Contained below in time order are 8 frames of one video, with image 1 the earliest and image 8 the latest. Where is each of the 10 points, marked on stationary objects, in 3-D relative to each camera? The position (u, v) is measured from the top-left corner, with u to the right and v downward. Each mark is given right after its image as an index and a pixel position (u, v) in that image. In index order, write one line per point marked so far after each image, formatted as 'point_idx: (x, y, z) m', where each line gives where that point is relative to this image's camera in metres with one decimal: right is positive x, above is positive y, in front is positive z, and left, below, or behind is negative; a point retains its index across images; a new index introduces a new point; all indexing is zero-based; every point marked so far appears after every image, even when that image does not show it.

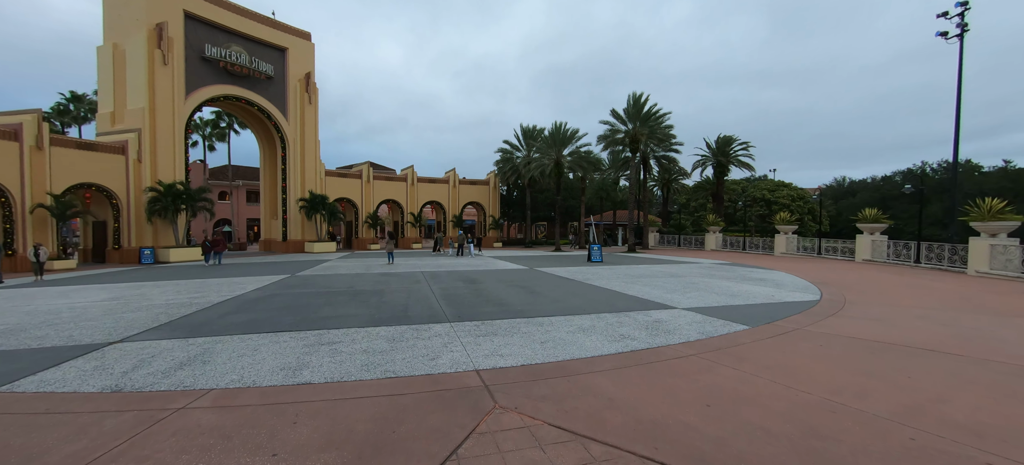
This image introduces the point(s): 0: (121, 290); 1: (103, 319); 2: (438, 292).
0: (-11.6, -1.7, +11.9) m
1: (-7.9, -1.7, +7.6) m
2: (-2.0, -1.6, +11.0) m
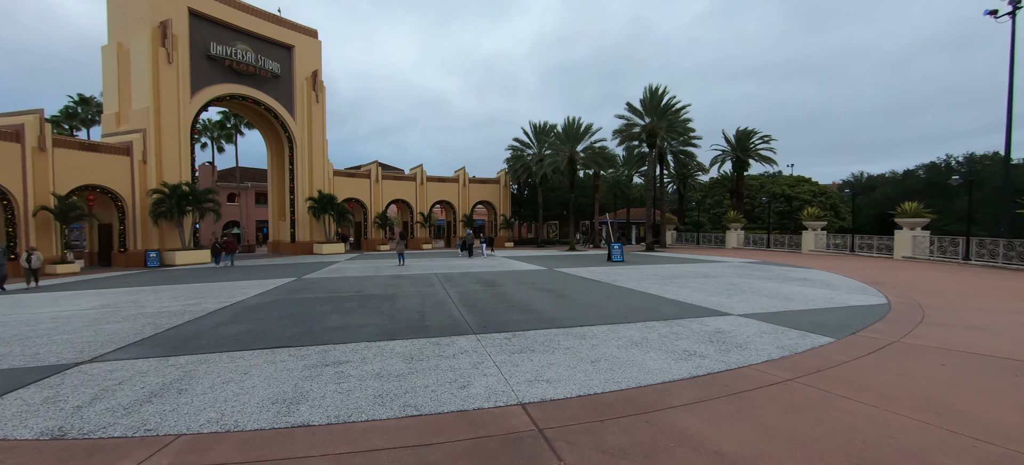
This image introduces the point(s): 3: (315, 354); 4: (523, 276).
0: (-10.9, -1.8, +11.0) m
1: (-7.3, -1.7, +6.7) m
2: (-1.4, -1.6, +10.0) m
3: (-2.5, -1.6, +5.2) m
4: (+0.4, -1.5, +14.1) m
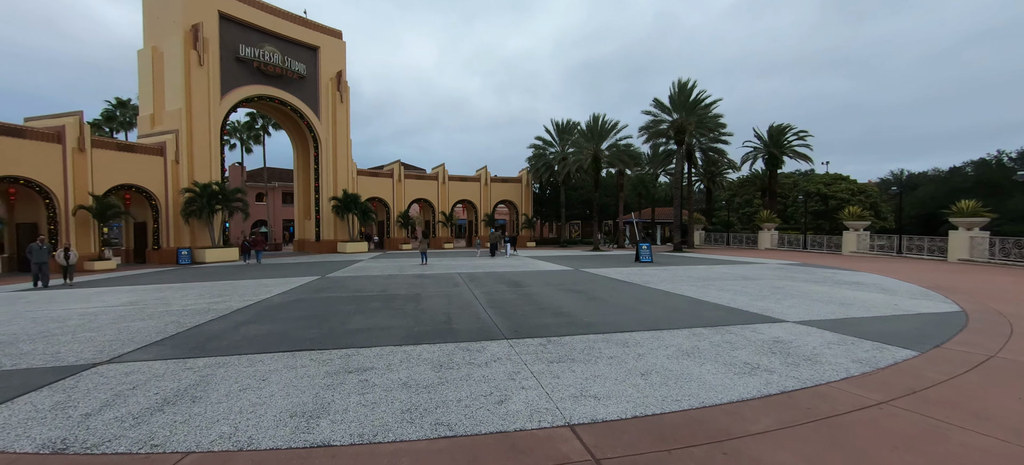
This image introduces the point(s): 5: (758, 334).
0: (-10.2, -1.7, +11.1) m
1: (-6.8, -1.6, +6.6) m
2: (-0.7, -1.6, +9.5) m
3: (-2.1, -1.5, +4.8) m
4: (+1.3, -1.5, +13.6) m
5: (+3.7, -1.5, +6.0) m
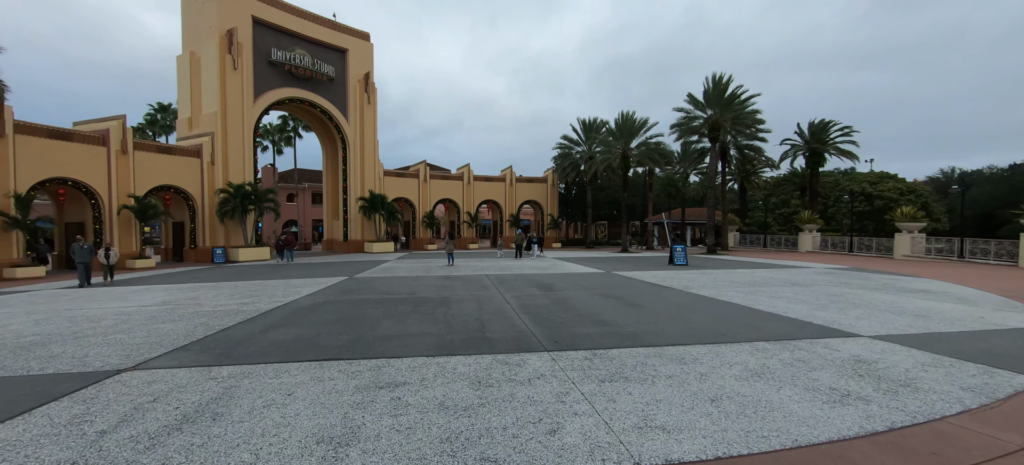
0: (-9.3, -1.7, +11.2) m
1: (-6.2, -1.6, +6.5) m
2: (0.0, -1.6, +9.1) m
3: (-1.6, -1.5, +4.4) m
4: (+2.3, -1.5, +13.0) m
5: (+4.2, -1.6, +5.3) m
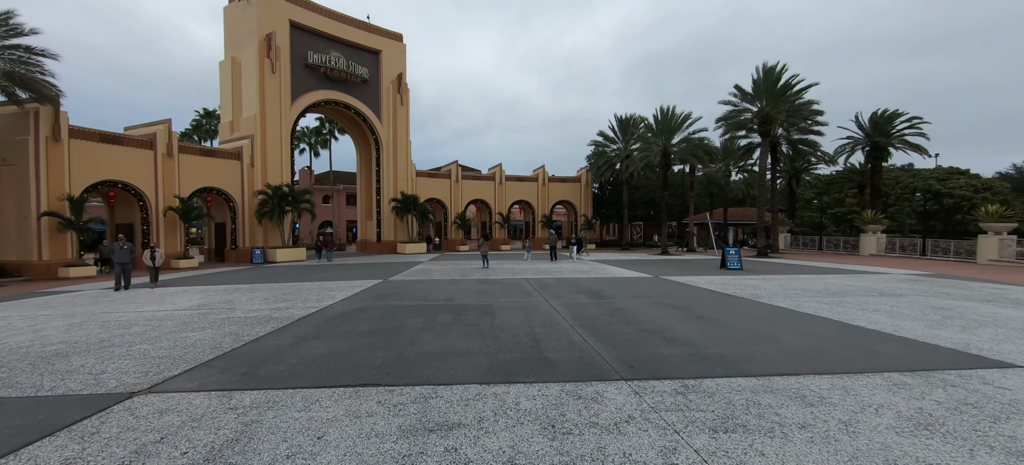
0: (-8.1, -1.7, +10.9) m
1: (-5.3, -1.6, +6.0) m
2: (+1.1, -1.6, +8.1) m
3: (-0.9, -1.6, +3.6) m
4: (+3.6, -1.6, +11.9) m
5: (+5.0, -1.6, +4.0) m
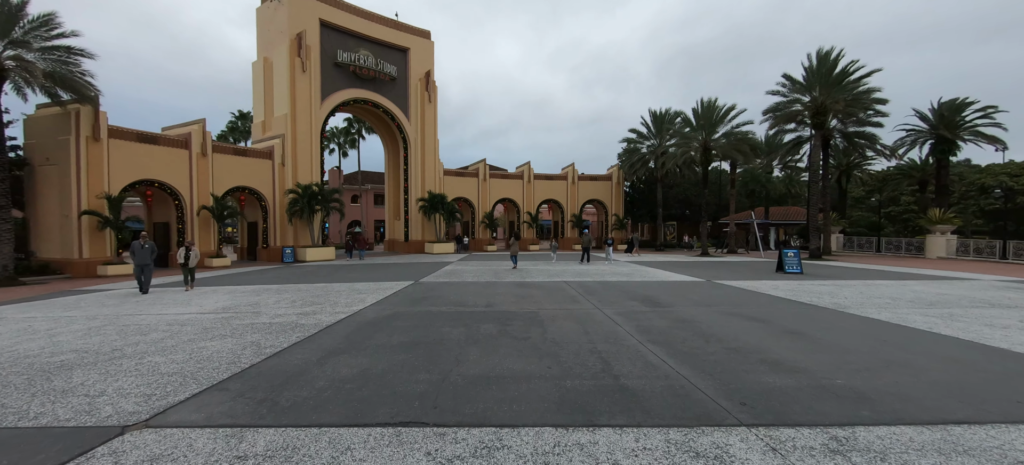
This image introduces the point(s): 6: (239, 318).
0: (-7.0, -1.7, +10.4) m
1: (-4.5, -1.6, +5.3) m
2: (+2.0, -1.6, +7.1) m
3: (-0.2, -1.5, +2.7) m
4: (+4.7, -1.6, +10.7) m
5: (+5.6, -1.6, +2.7) m
6: (-5.2, -1.6, +7.6) m
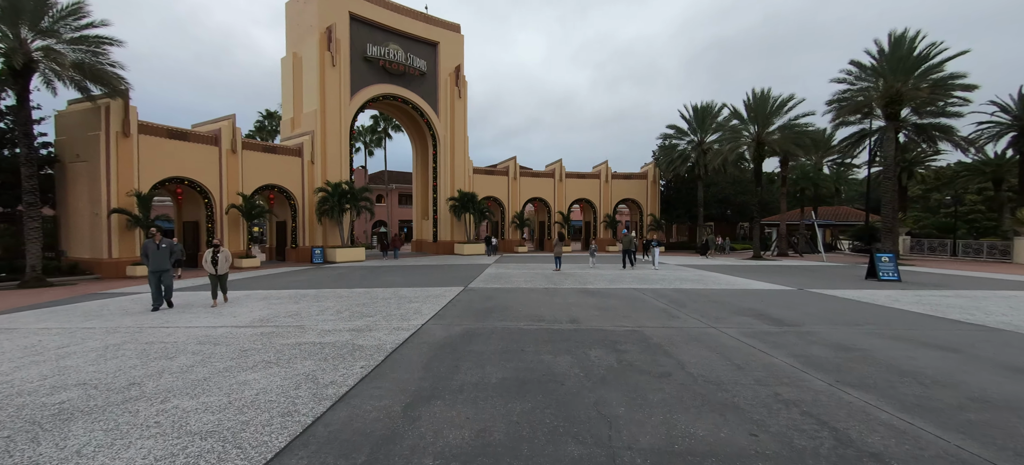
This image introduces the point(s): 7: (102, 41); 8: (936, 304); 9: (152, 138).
0: (-5.3, -1.6, +9.1) m
1: (-3.0, -1.6, +4.0) m
2: (+3.5, -1.6, +5.4) m
3: (+1.1, -1.5, +1.1) m
4: (+6.4, -1.6, +9.0) m
5: (+7.0, -1.6, +1.0) m
6: (-3.6, -1.6, +6.3) m
7: (-16.5, +7.7, +16.1) m
8: (+10.0, -1.7, +9.4) m
9: (-17.2, +4.5, +19.1) m
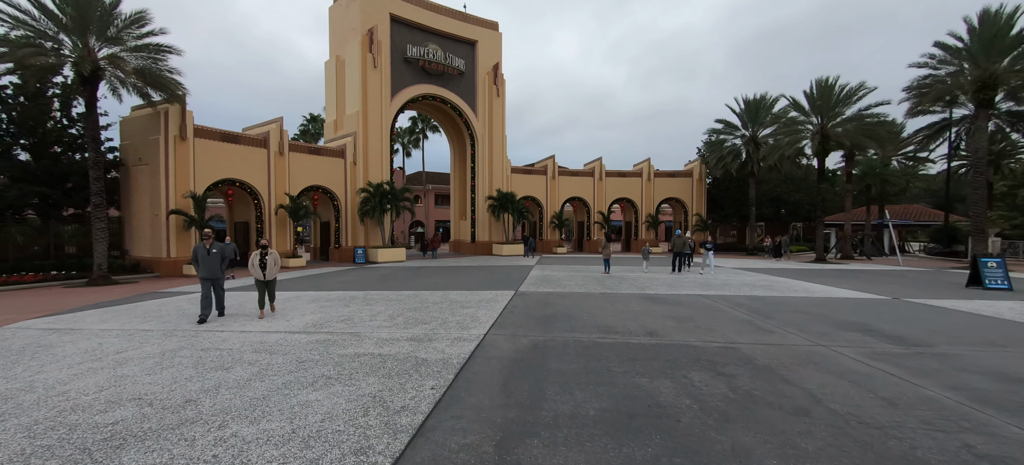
0: (-4.0, -1.7, +8.8) m
1: (-2.1, -1.6, +3.5) m
2: (+4.5, -1.6, +4.5) m
3: (+1.8, -1.5, +0.4) m
4: (+7.7, -1.6, +7.7) m
5: (+7.6, -1.6, -0.3) m
6: (-2.6, -1.6, +5.9) m
7: (-14.6, +7.7, +16.7) m
8: (+11.3, -1.7, +7.9) m
9: (-15.1, +4.5, +19.7) m
